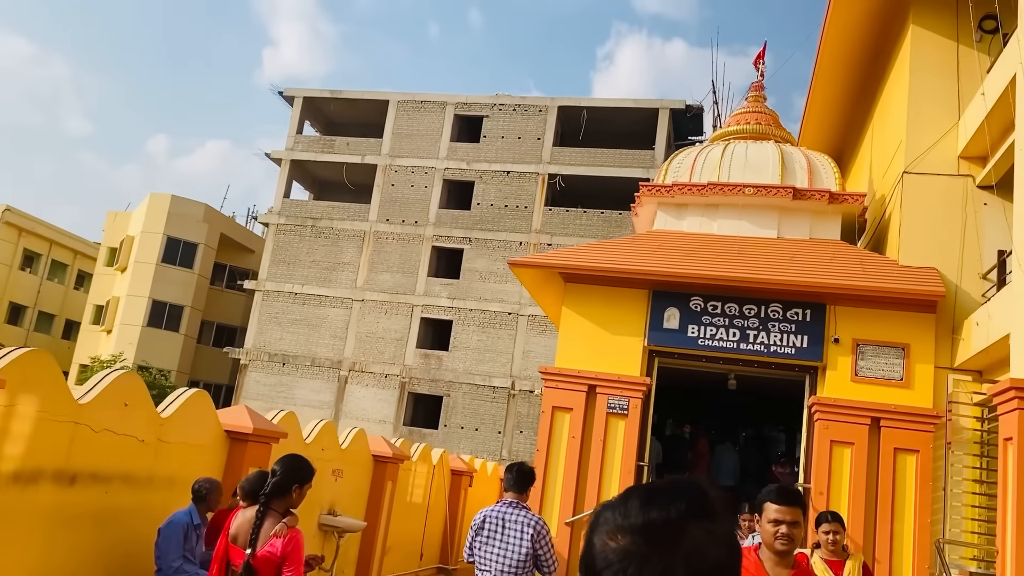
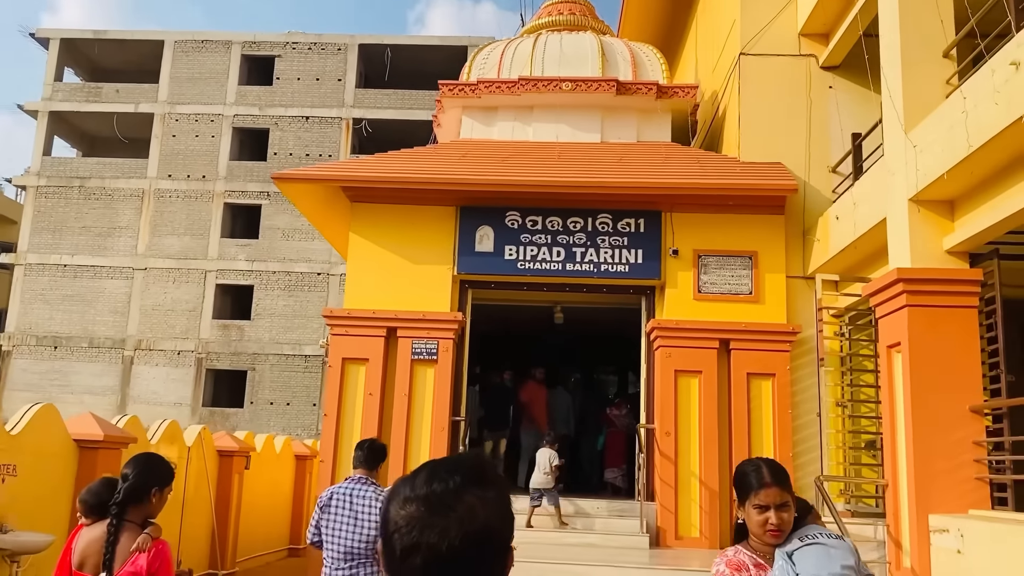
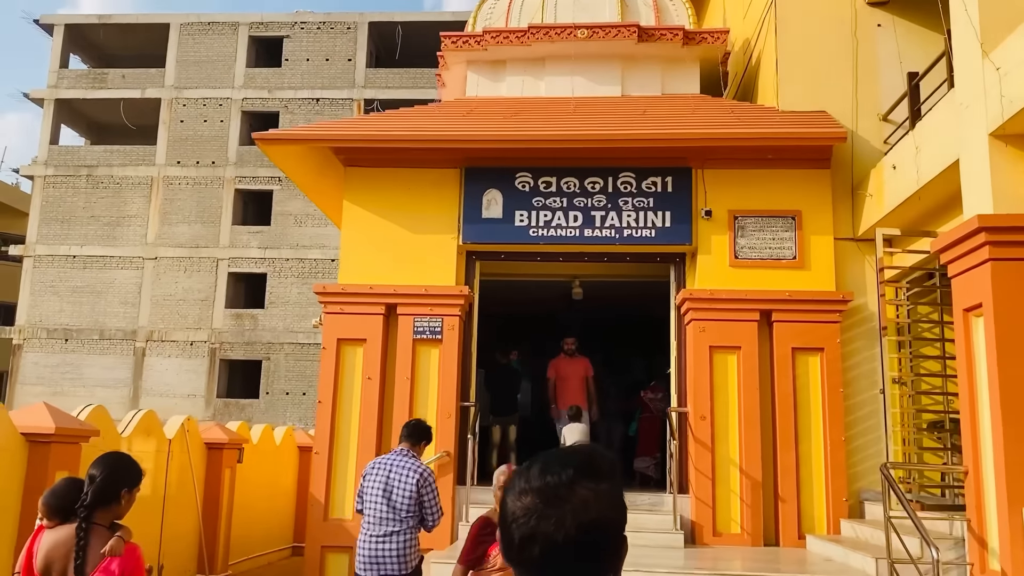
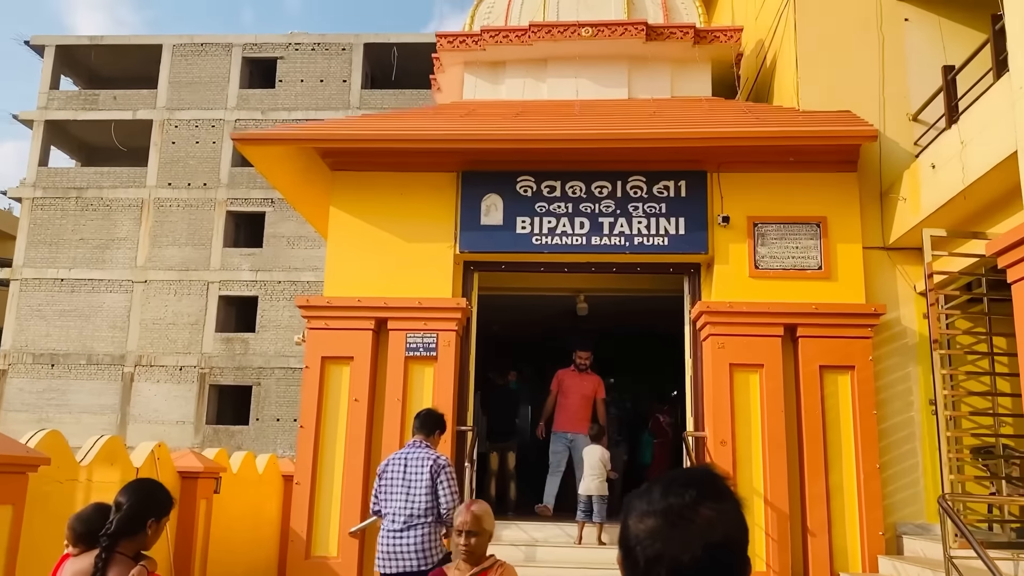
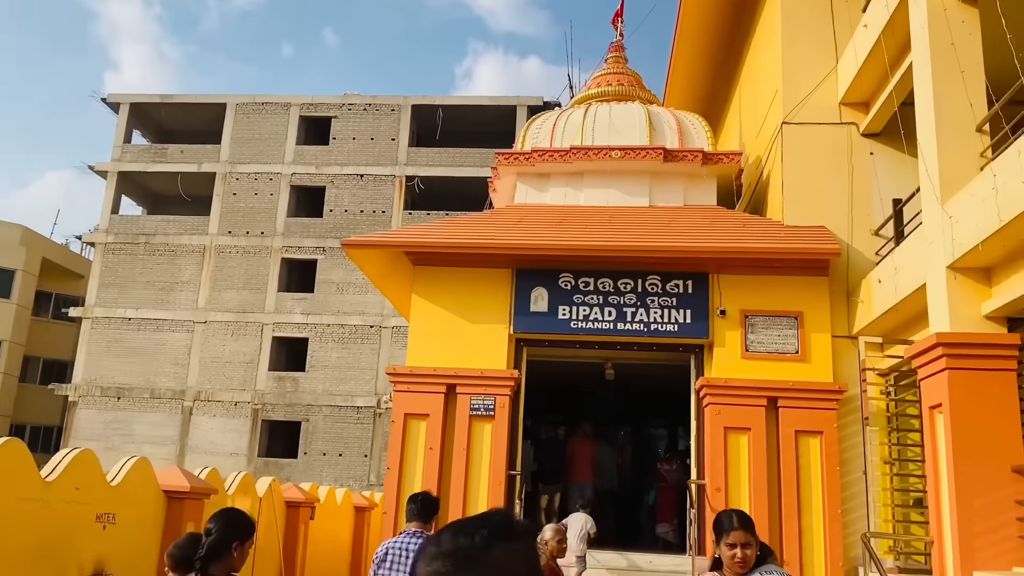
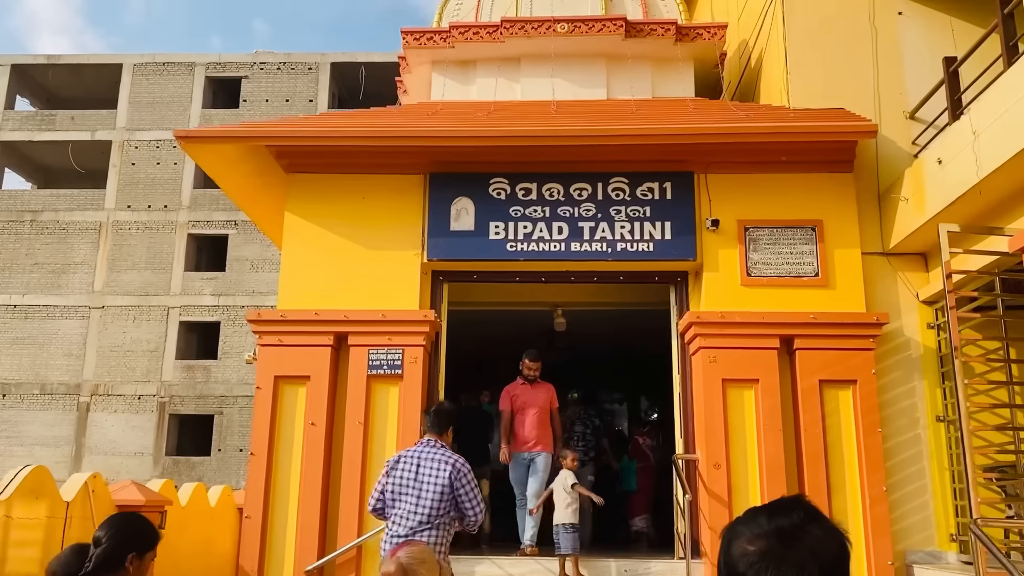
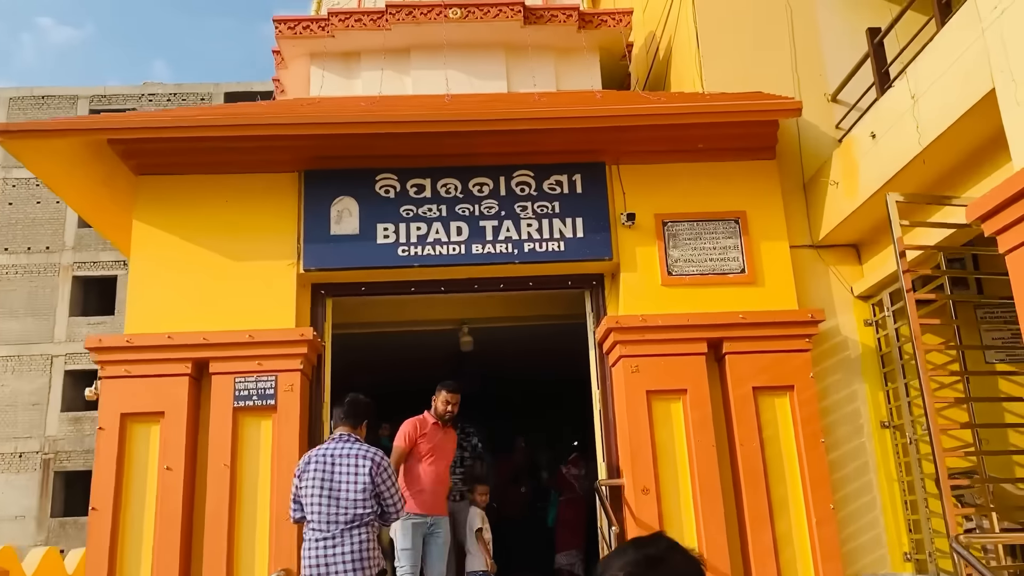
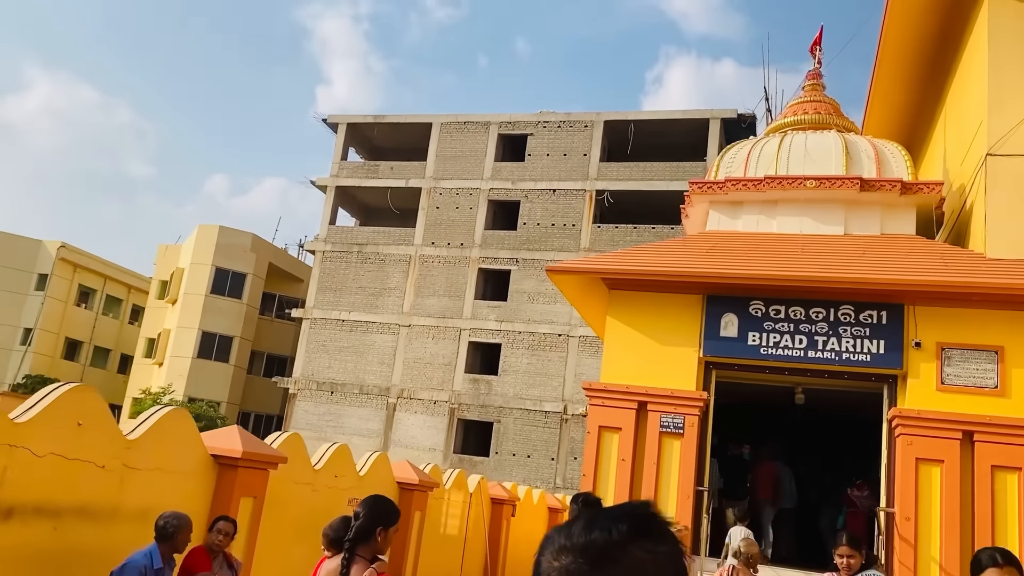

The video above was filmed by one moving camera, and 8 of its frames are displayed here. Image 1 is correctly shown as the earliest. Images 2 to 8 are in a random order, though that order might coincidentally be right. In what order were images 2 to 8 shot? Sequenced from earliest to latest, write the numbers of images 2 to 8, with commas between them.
8, 5, 2, 3, 4, 6, 7
